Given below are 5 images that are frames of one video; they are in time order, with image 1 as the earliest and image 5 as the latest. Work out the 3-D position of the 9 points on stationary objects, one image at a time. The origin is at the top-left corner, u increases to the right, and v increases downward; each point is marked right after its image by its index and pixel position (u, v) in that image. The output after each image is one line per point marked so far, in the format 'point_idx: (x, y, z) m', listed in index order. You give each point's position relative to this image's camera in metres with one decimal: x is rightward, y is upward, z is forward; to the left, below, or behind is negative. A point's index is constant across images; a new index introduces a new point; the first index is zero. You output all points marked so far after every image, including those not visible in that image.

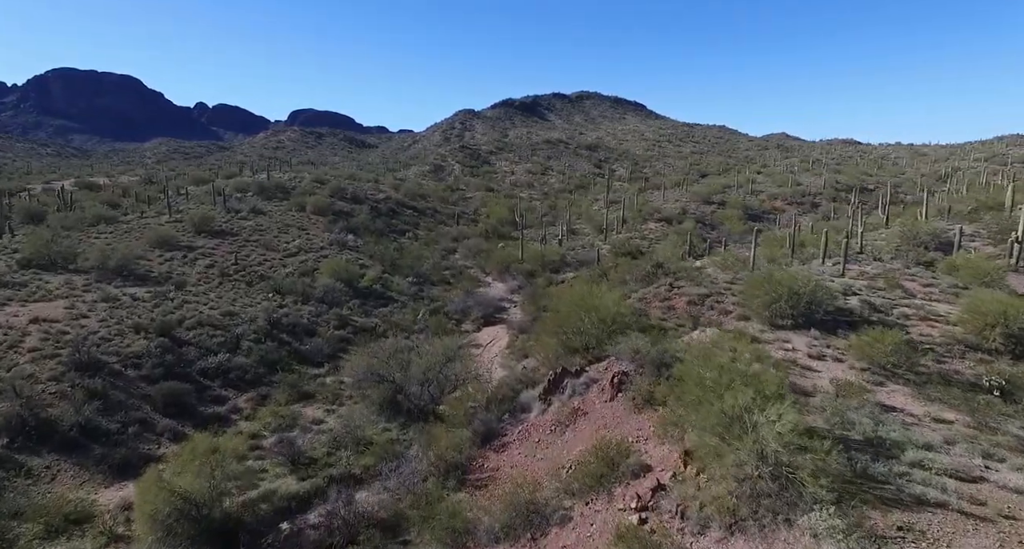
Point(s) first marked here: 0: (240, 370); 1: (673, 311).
0: (-7.6, -2.7, +18.6) m
1: (+4.6, -1.1, +18.9) m
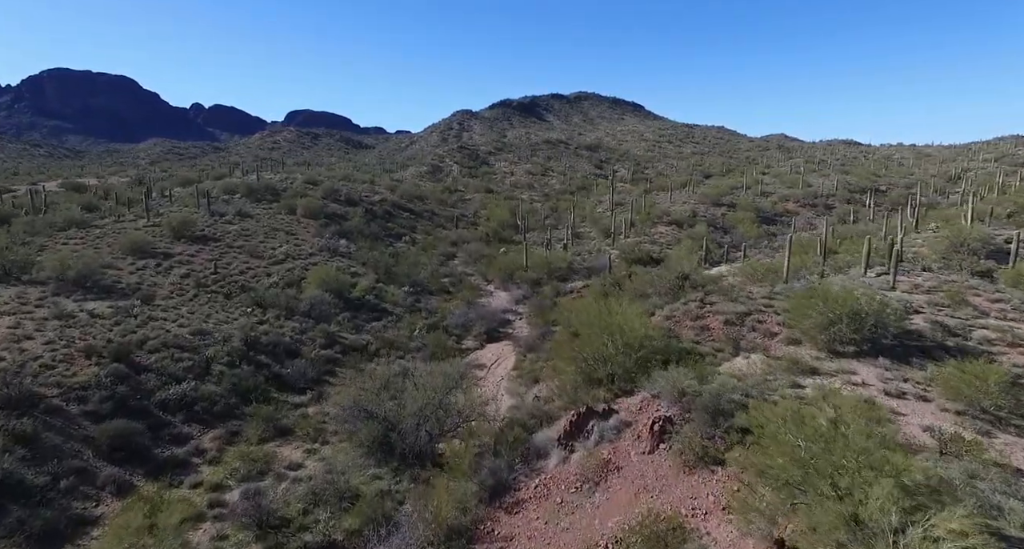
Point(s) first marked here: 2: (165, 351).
0: (-7.4, -3.0, +16.1) m
1: (+4.8, -1.5, +16.4) m
2: (-9.1, -2.0, +17.5) m
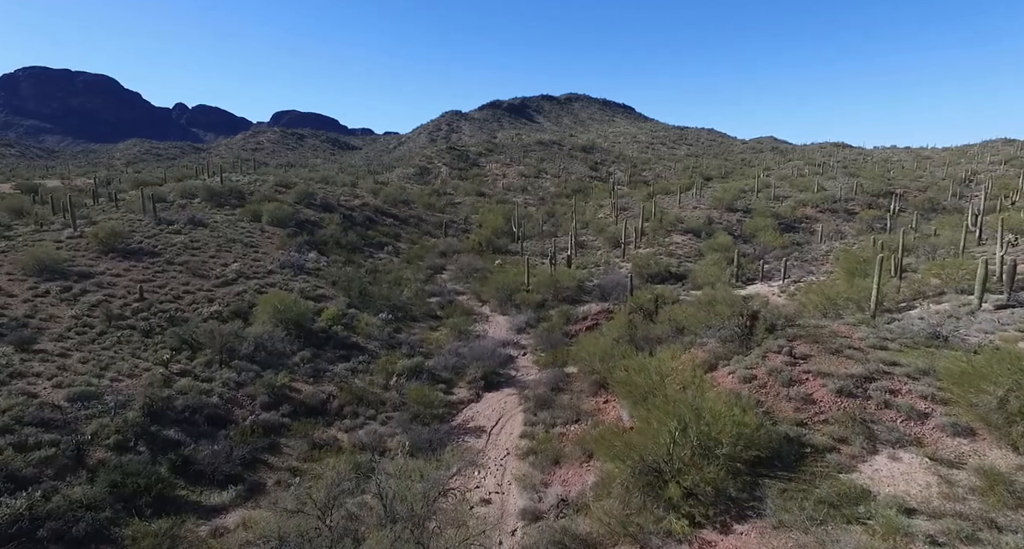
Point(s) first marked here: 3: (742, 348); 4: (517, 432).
0: (-7.1, -3.9, +10.6) m
1: (+5.1, -2.3, +11.1) m
2: (-8.9, -2.8, +12.0) m
3: (+5.0, -1.6, +14.5) m
4: (+0.1, -3.8, +16.2) m
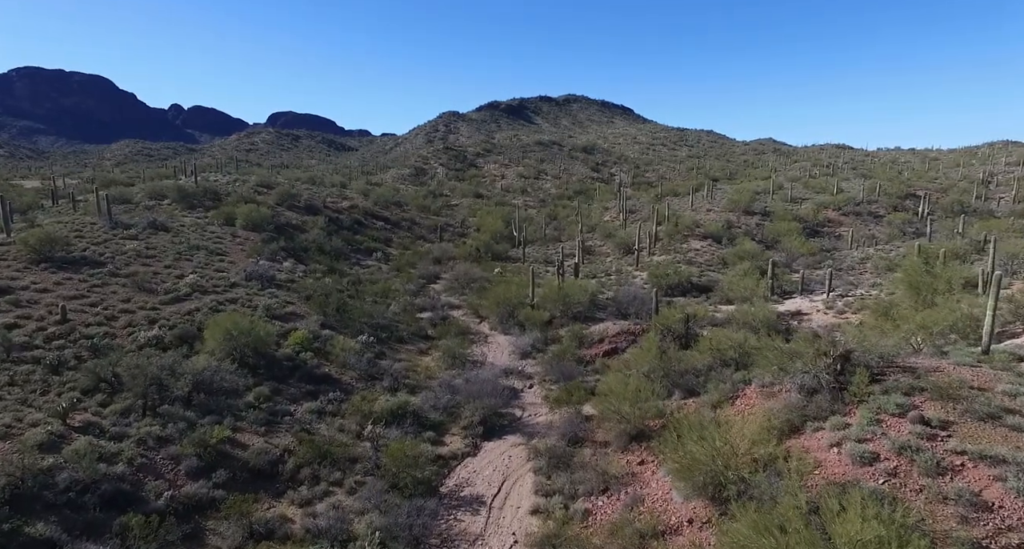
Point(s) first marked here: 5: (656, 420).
0: (-6.9, -4.3, +6.6) m
1: (+5.2, -2.7, +7.2) m
2: (-8.7, -3.2, +8.0) m
3: (+5.2, -2.1, +10.6) m
4: (+0.3, -4.3, +12.3) m
5: (+3.0, -3.0, +13.8) m
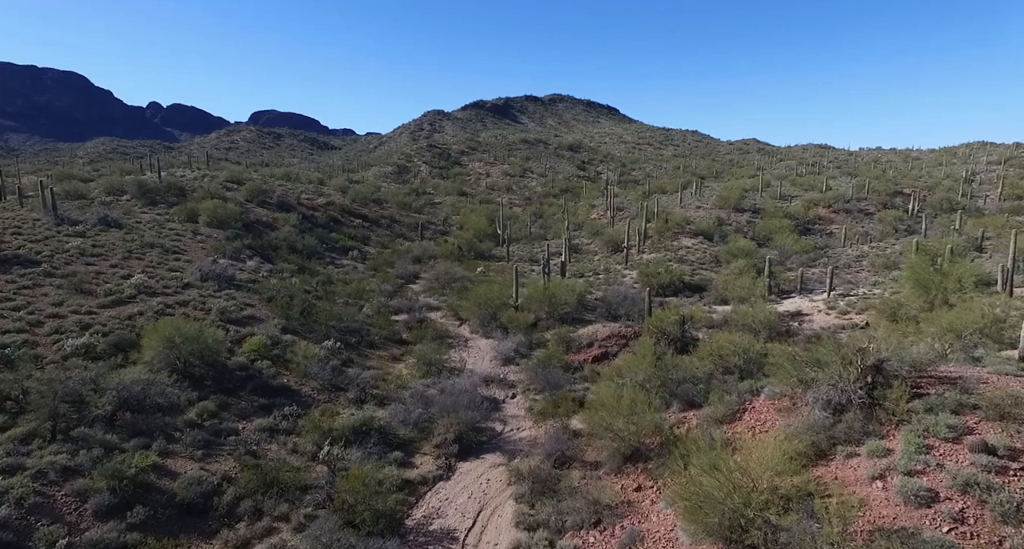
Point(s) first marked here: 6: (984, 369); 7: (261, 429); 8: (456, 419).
0: (-7.2, -4.3, +4.7) m
1: (+5.0, -2.6, +5.5) m
2: (-9.0, -3.2, +6.1) m
3: (+4.8, -2.0, +8.9) m
4: (-0.1, -4.2, +10.5) m
5: (+2.6, -3.0, +12.0) m
6: (+7.5, -1.5, +10.6) m
7: (-5.1, -3.1, +13.5) m
8: (-1.2, -3.2, +14.6) m
